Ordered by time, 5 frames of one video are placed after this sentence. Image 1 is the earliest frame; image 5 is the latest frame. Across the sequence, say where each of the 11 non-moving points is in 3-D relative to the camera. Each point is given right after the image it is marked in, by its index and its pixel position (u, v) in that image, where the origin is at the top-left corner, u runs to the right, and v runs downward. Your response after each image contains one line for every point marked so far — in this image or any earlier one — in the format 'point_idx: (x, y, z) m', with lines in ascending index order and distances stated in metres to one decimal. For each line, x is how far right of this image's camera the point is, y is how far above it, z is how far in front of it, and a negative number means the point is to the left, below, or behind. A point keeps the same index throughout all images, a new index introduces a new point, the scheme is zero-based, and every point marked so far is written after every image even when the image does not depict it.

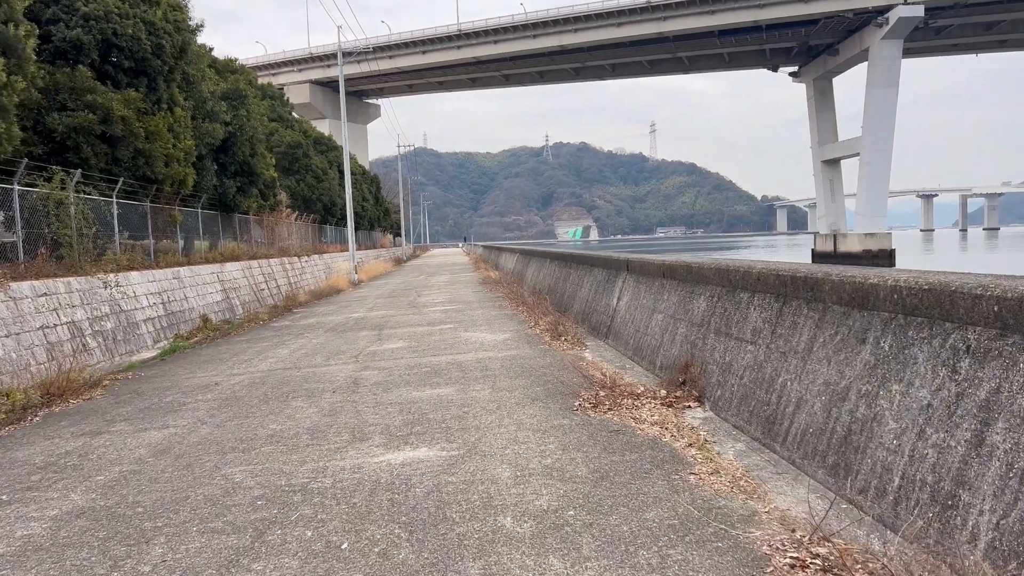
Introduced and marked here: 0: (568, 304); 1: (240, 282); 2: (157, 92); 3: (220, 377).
0: (+0.8, -0.2, +11.5) m
1: (-5.8, +0.1, +16.9) m
2: (-6.2, +3.4, +13.7) m
3: (-3.0, -0.9, +8.1) m
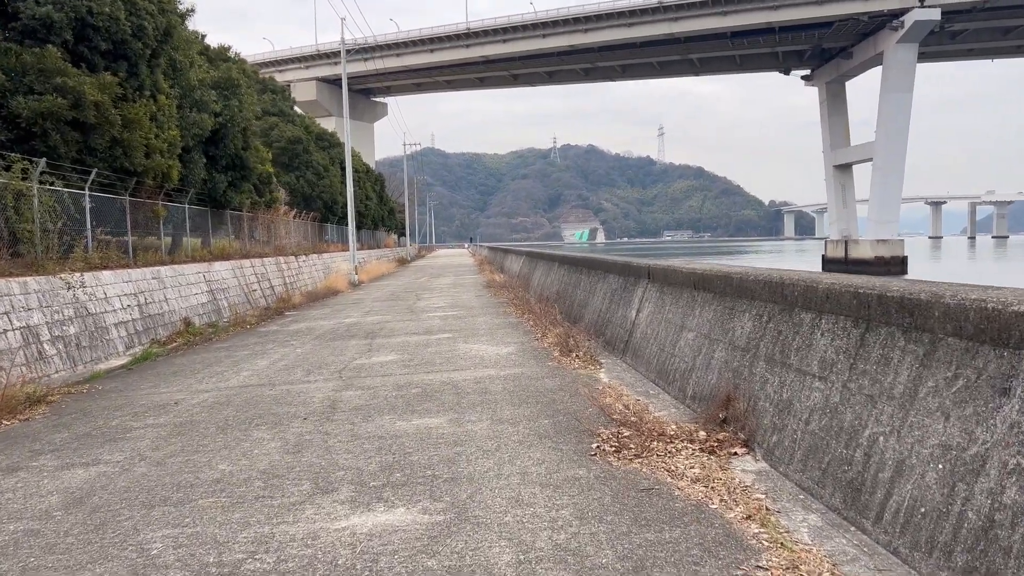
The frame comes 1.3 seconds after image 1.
0: (+0.9, -0.3, +10.5) m
1: (-5.7, +0.1, +16.0) m
2: (-6.1, +3.4, +12.7) m
3: (-3.0, -1.0, +7.1) m
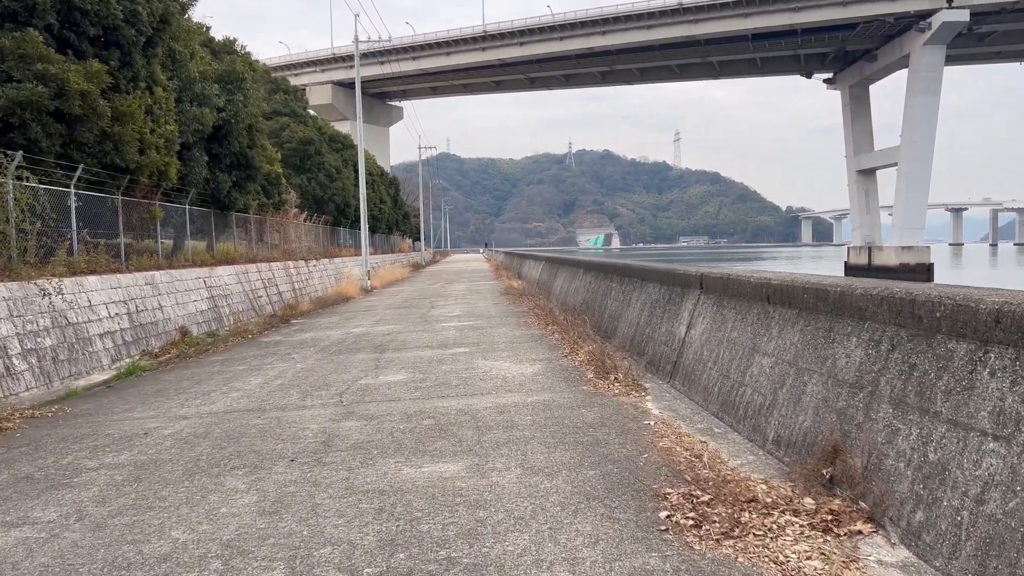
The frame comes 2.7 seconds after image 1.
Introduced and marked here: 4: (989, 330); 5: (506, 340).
0: (+1.2, -0.4, +9.4) m
1: (-5.3, 0.0, +15.0) m
2: (-5.7, +3.3, +11.8) m
3: (-2.7, -1.1, +6.1) m
4: (+1.7, -0.1, +2.8) m
5: (-0.1, -0.7, +10.1) m
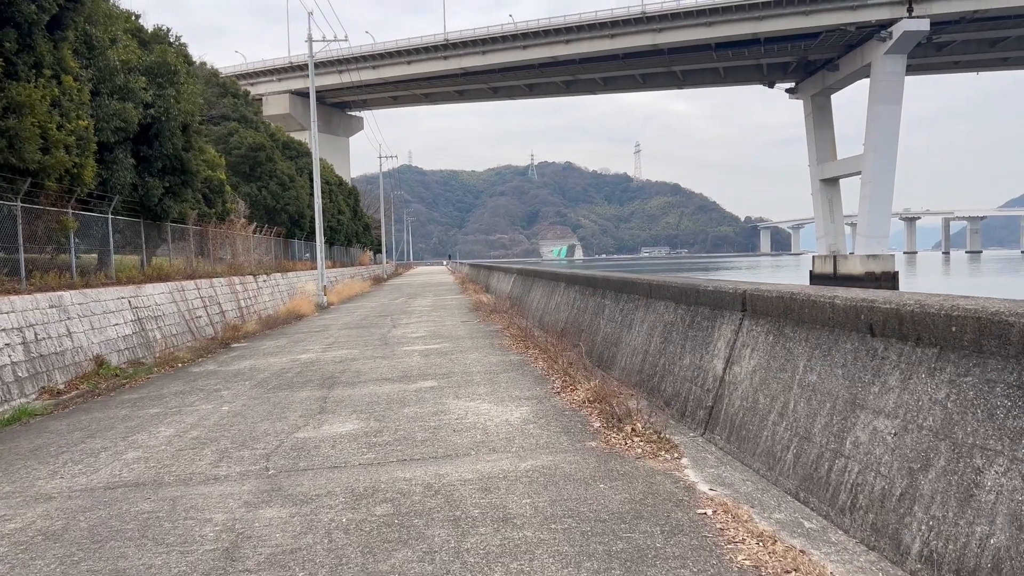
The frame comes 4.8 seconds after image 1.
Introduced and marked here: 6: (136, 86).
0: (+0.9, -0.6, +7.9) m
1: (-5.8, -0.4, +13.1) m
2: (-6.1, +3.0, +10.0) m
3: (-2.8, -1.2, +4.4) m
4: (+1.8, -0.2, +1.3) m
5: (-0.3, -0.9, +8.5) m
6: (-6.1, +3.3, +12.8) m
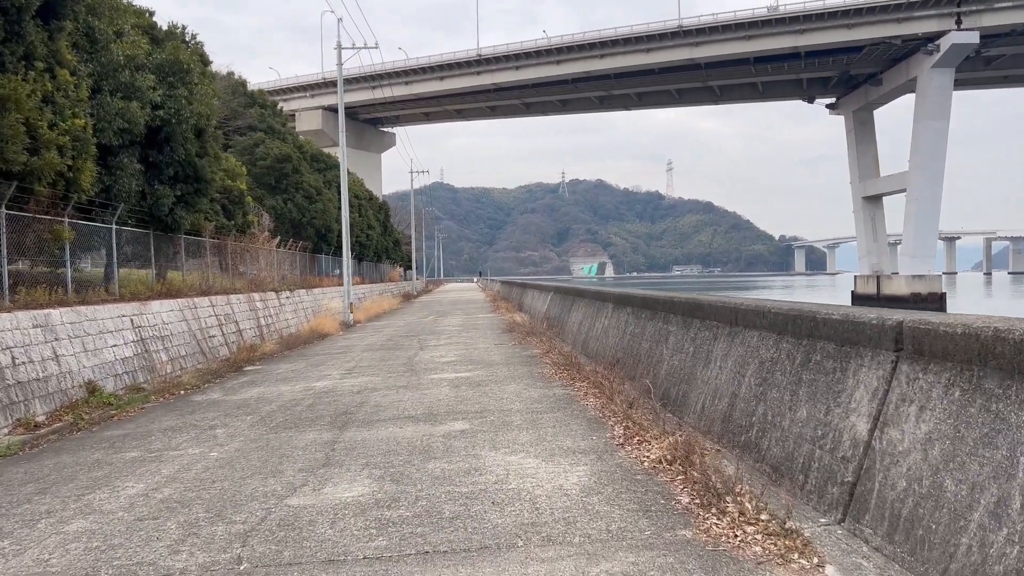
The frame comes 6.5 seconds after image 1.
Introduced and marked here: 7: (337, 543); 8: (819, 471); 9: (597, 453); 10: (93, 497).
0: (+1.3, -0.8, +6.5) m
1: (-5.2, -0.6, +12.0) m
2: (-5.6, +2.8, +8.9) m
3: (-2.6, -1.3, +3.1) m
4: (+1.9, -0.3, -0.1) m
5: (+0.1, -1.1, +7.2) m
6: (-5.5, +3.1, +11.8) m
7: (-0.8, -1.2, +3.7) m
8: (+1.5, -0.9, +3.9) m
9: (+0.5, -1.1, +5.1) m
10: (-2.7, -1.3, +5.0) m
